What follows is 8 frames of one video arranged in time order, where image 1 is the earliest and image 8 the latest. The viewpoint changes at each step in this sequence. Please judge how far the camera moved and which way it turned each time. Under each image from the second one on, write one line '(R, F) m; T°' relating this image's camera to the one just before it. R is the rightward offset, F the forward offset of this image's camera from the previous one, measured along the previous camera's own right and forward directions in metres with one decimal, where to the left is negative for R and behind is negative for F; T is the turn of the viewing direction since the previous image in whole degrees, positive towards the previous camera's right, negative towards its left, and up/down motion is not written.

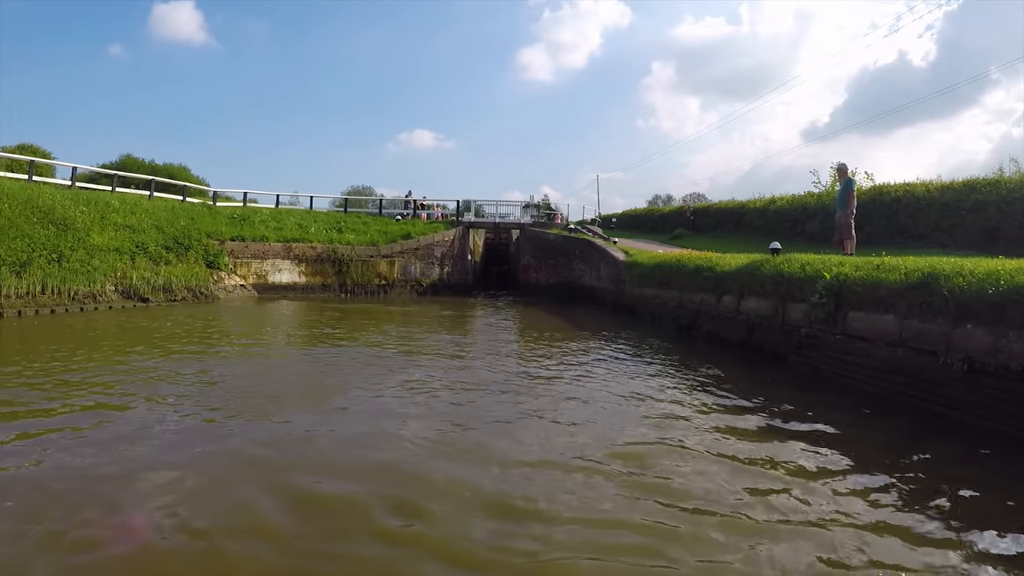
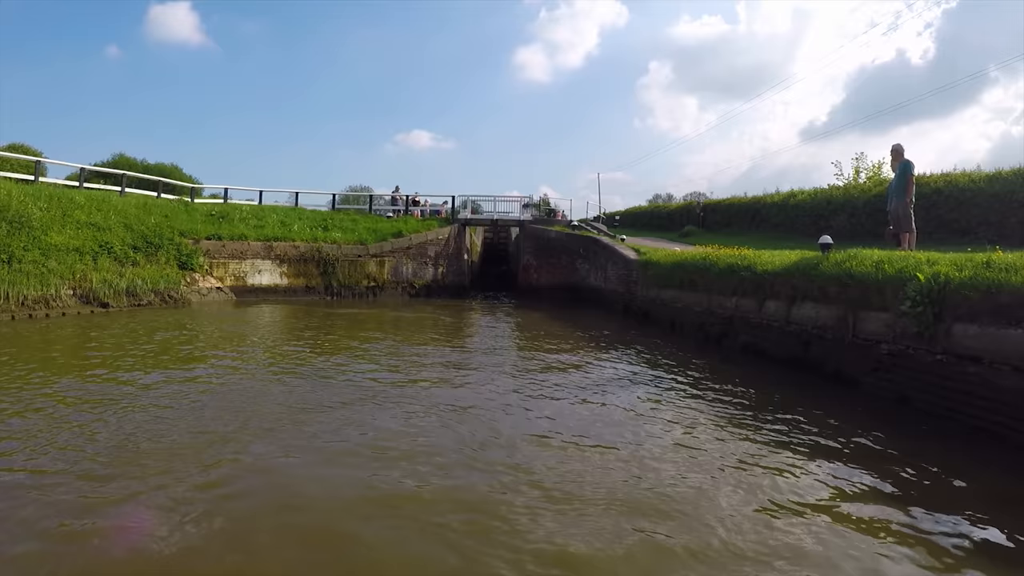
(-0.1, +1.6) m; 0°
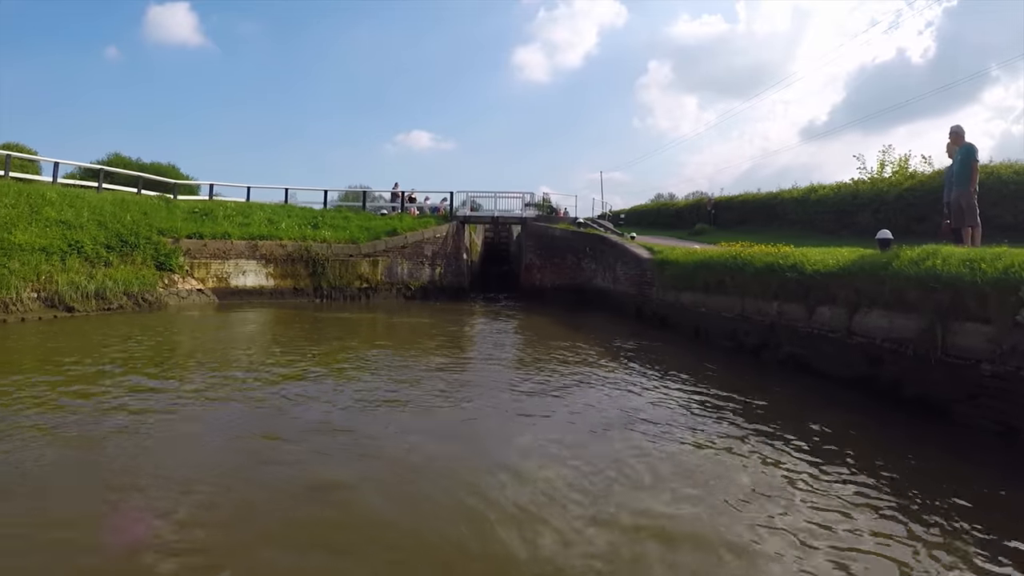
(-0.1, +1.2) m; 0°
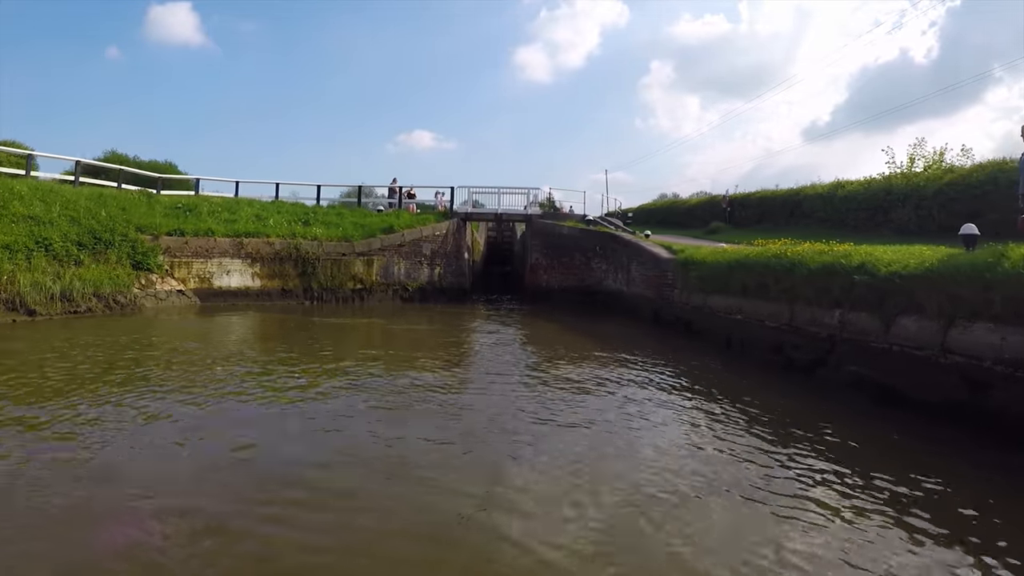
(-0.1, +1.2) m; 0°
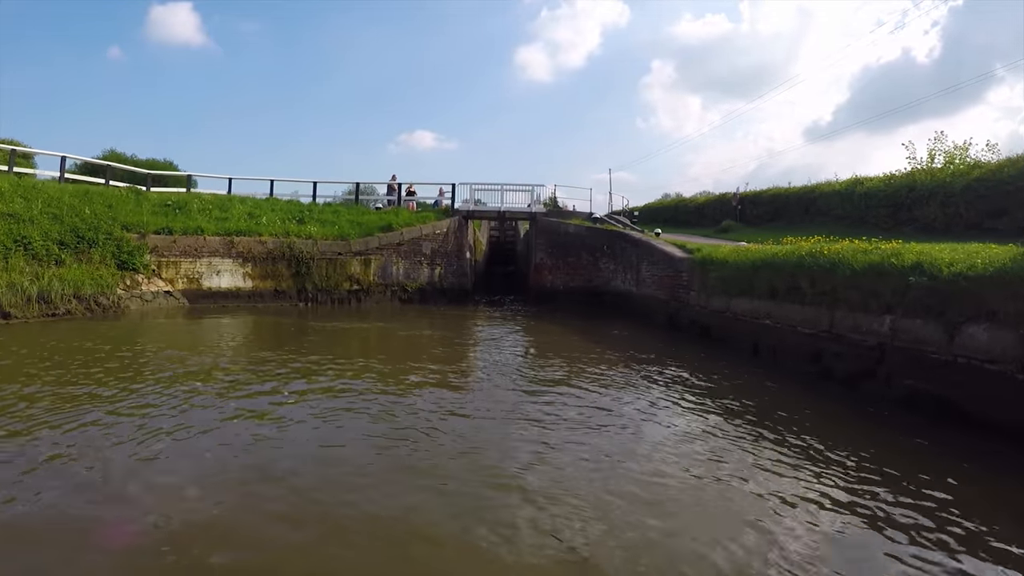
(-0.1, +0.7) m; 0°
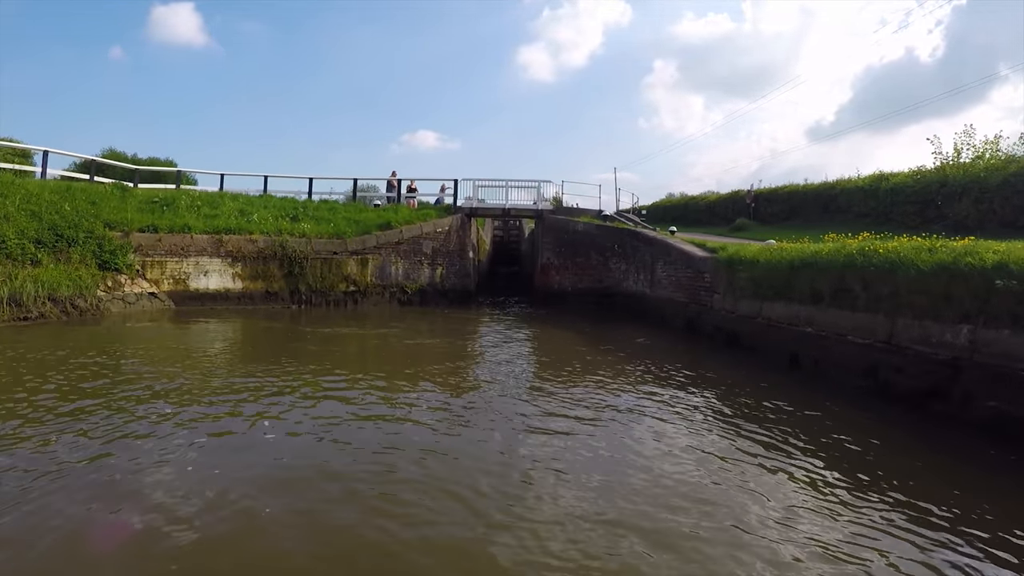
(-0.1, +0.9) m; 0°
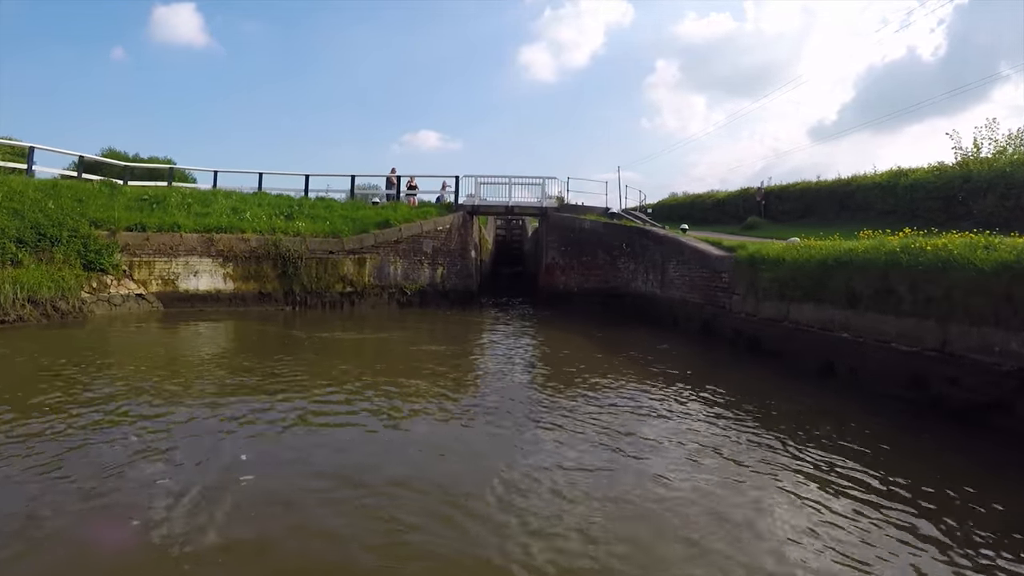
(-0.1, +0.6) m; 0°
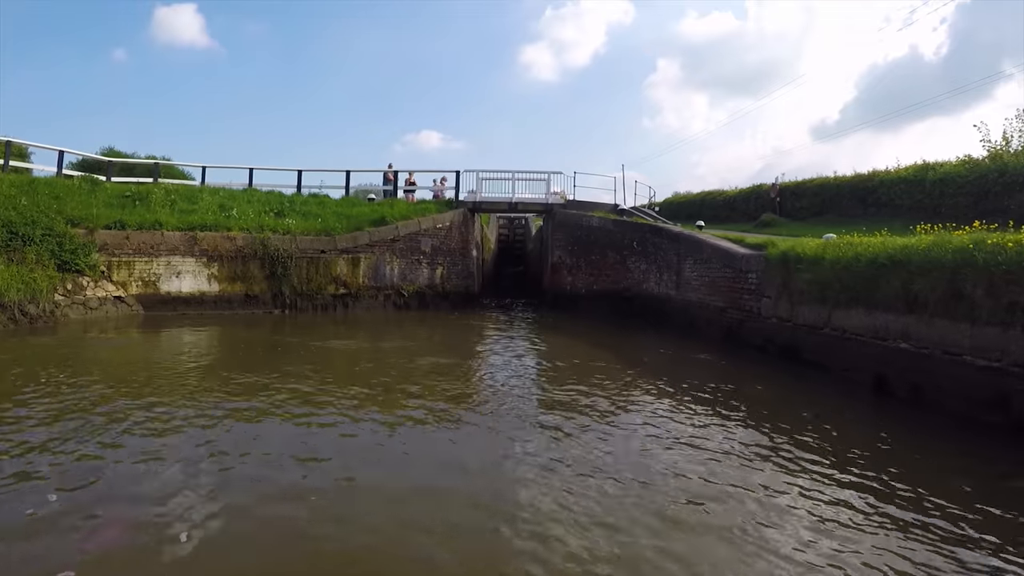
(-0.1, +0.9) m; 0°
